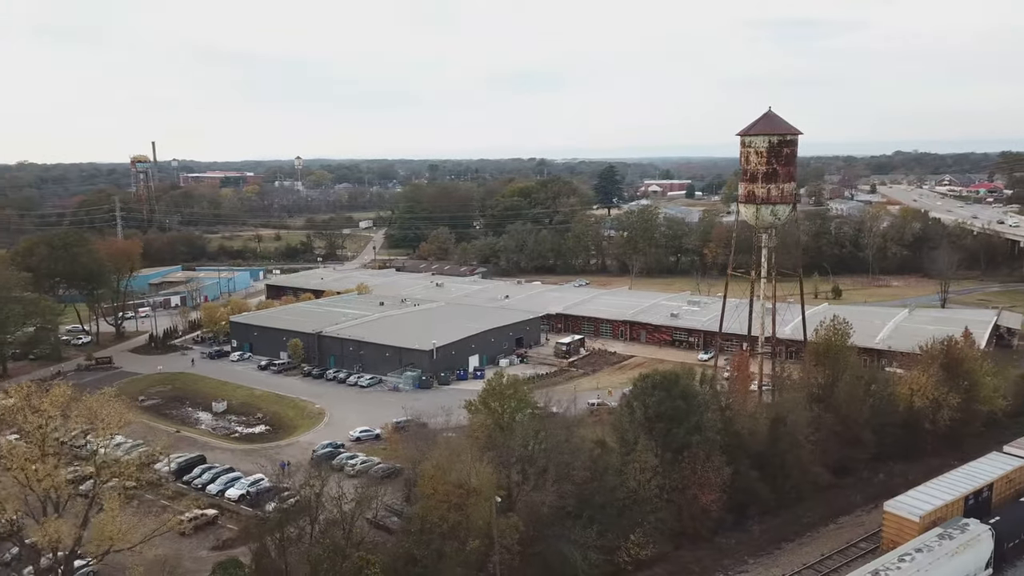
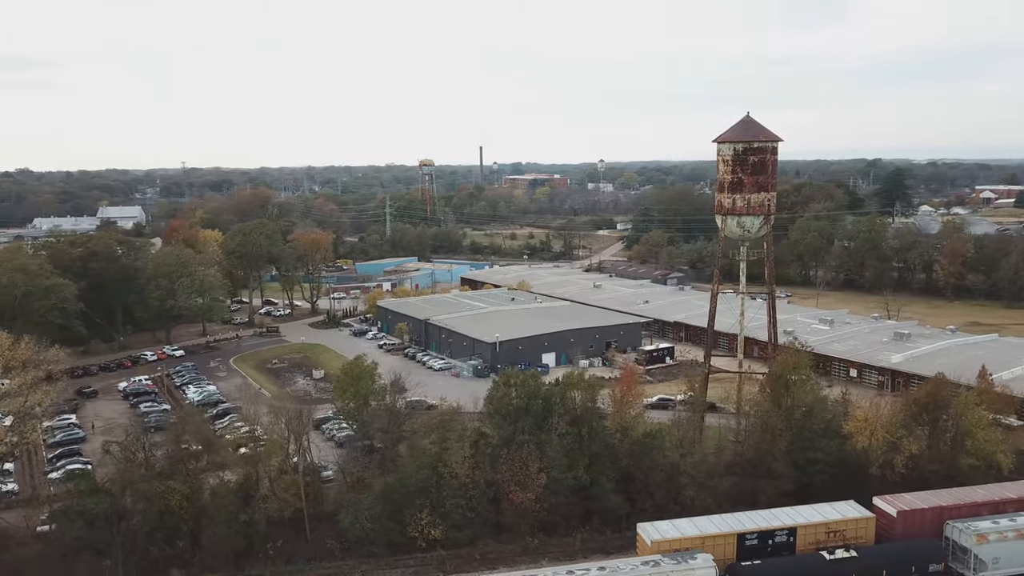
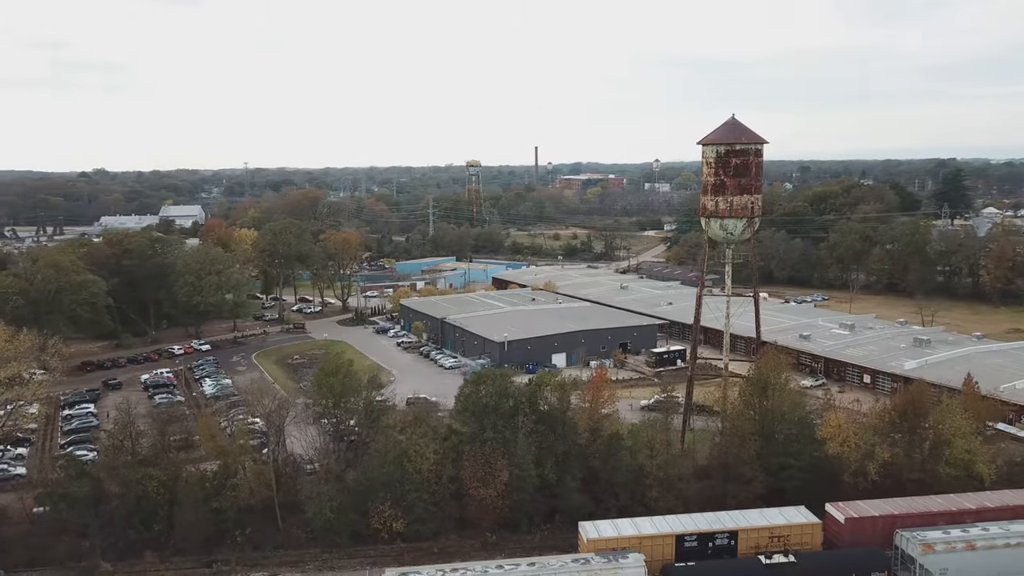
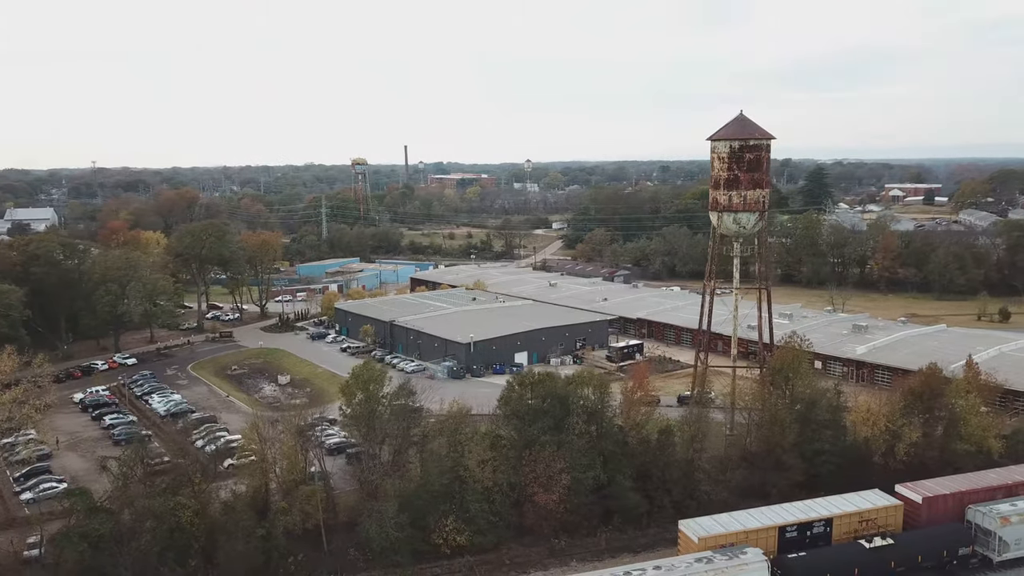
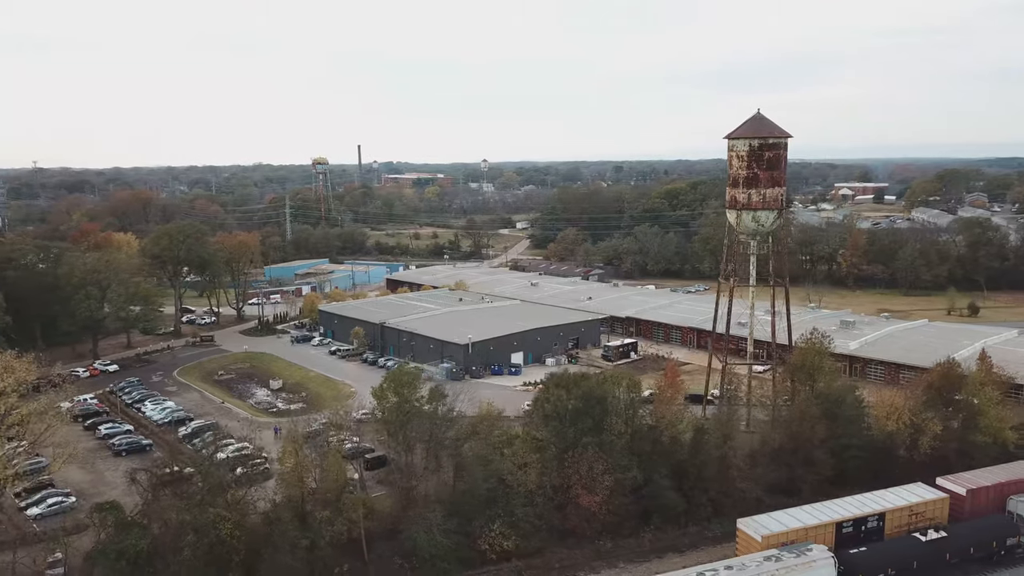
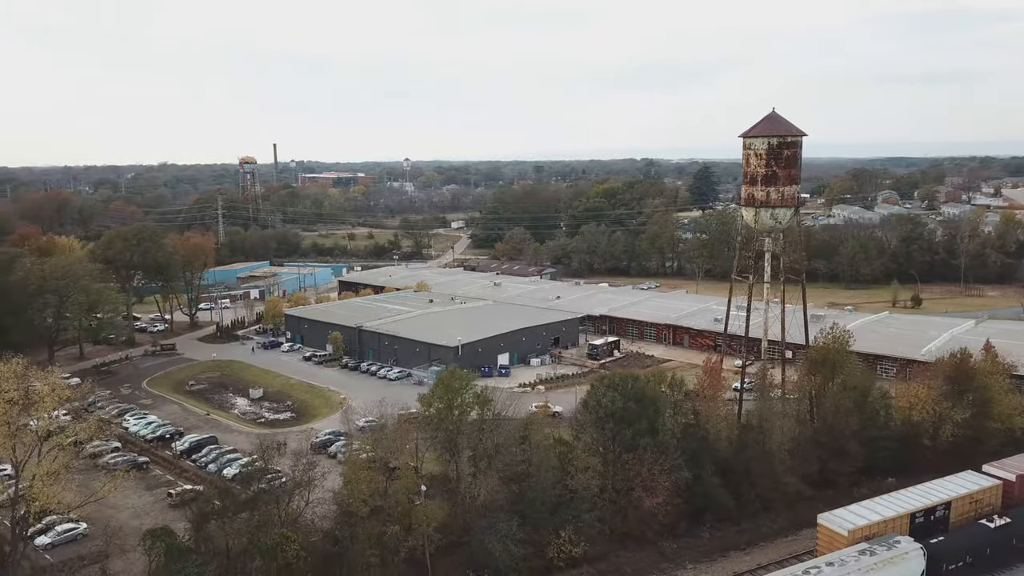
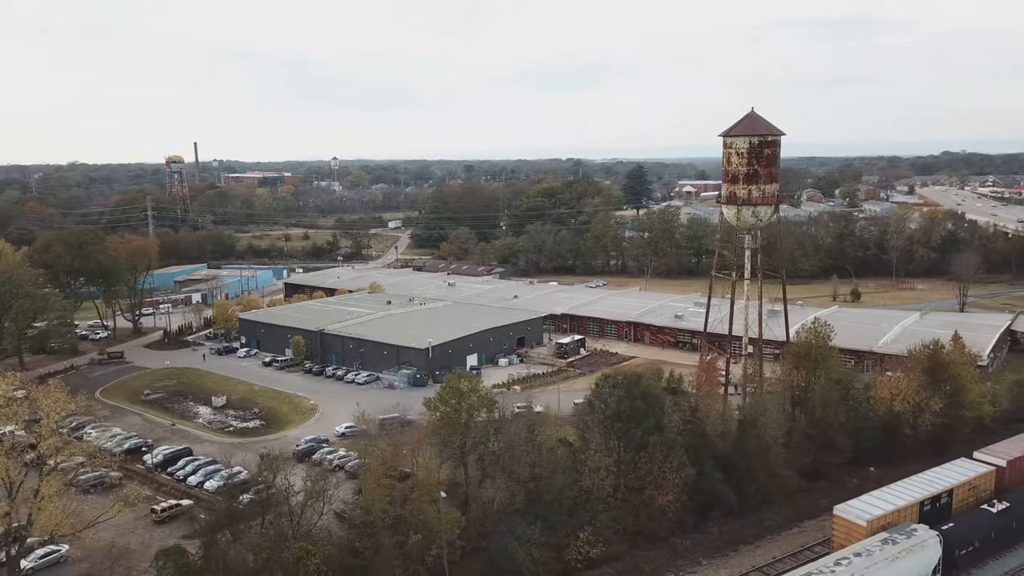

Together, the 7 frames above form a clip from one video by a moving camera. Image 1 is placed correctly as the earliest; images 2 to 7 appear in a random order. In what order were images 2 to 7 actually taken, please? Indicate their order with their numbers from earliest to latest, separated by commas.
7, 6, 5, 4, 2, 3
